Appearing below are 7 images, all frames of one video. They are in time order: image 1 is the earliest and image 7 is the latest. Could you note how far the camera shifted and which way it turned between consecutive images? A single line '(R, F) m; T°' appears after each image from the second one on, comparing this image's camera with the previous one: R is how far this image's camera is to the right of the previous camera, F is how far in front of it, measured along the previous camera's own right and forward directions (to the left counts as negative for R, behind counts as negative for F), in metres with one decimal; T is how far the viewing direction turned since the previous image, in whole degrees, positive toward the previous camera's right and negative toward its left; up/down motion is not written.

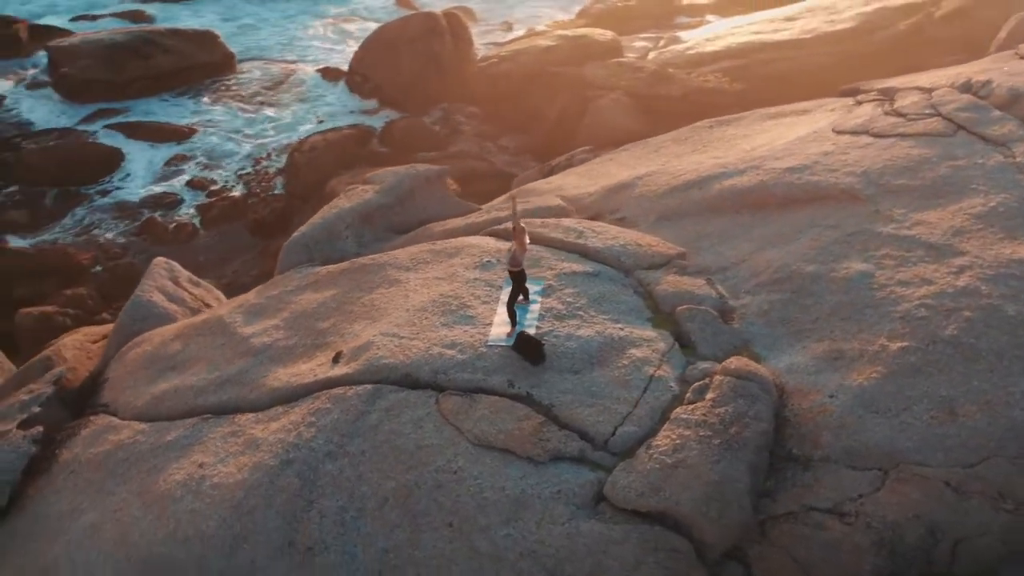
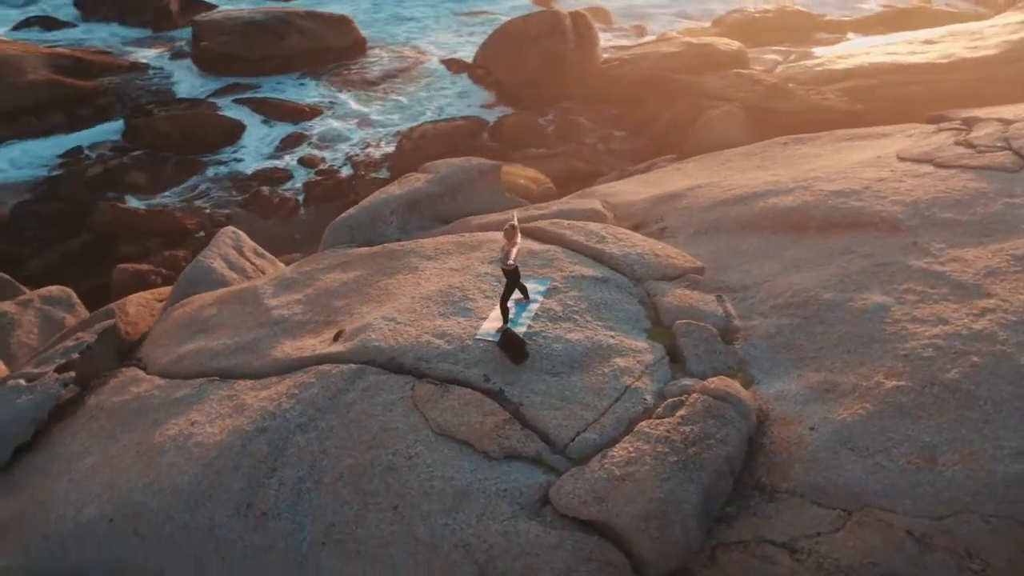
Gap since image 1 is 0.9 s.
(+0.9, 0.0) m; -9°
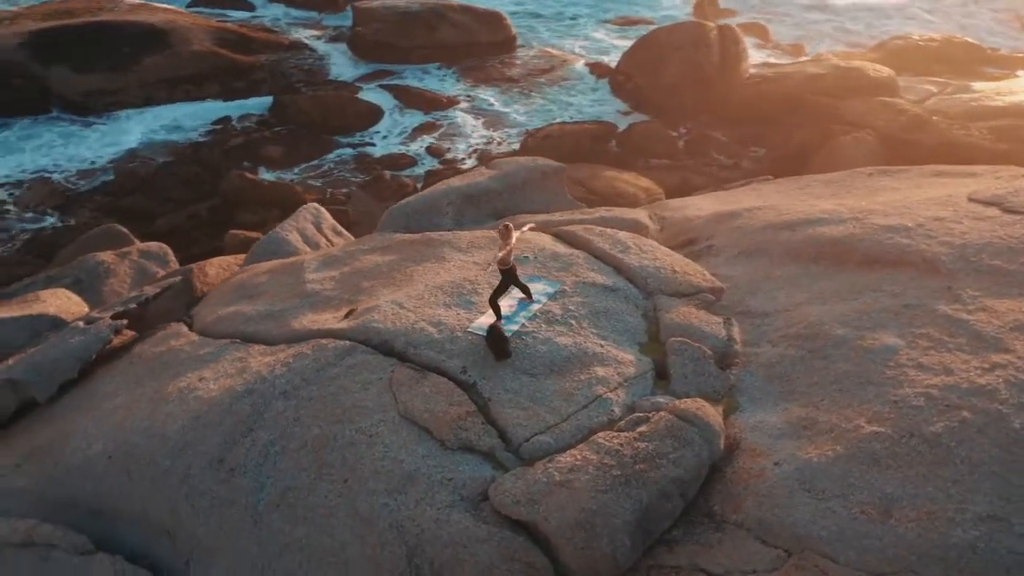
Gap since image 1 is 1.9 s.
(+1.0, 0.0) m; -10°
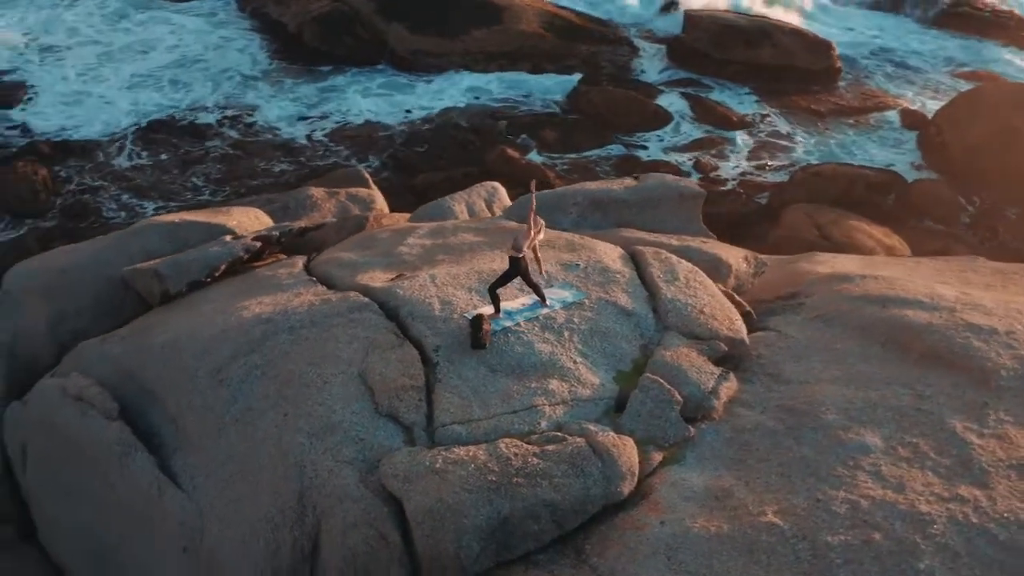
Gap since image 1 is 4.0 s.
(+2.0, +0.3) m; -21°
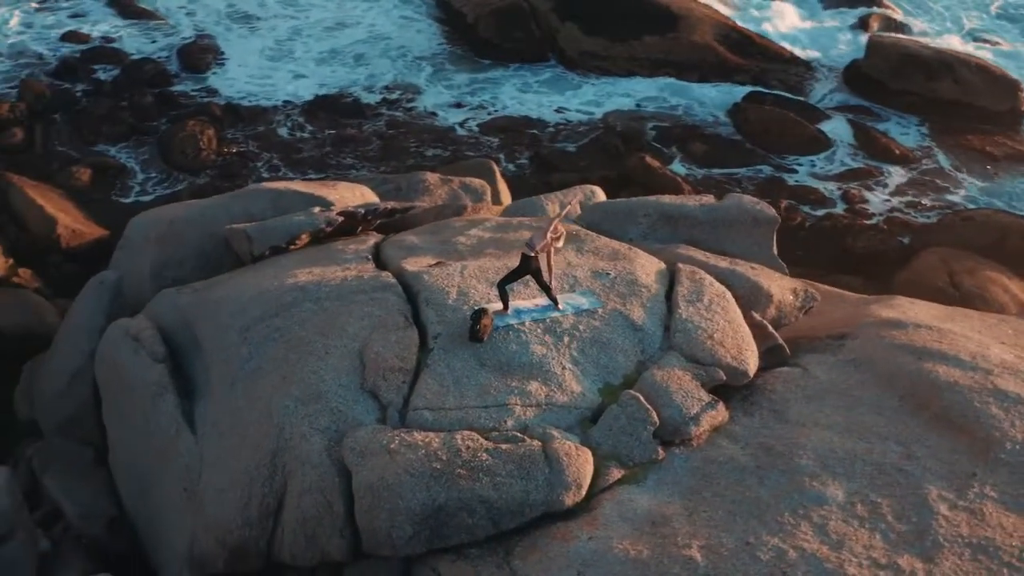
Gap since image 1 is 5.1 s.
(+1.1, +0.1) m; -11°
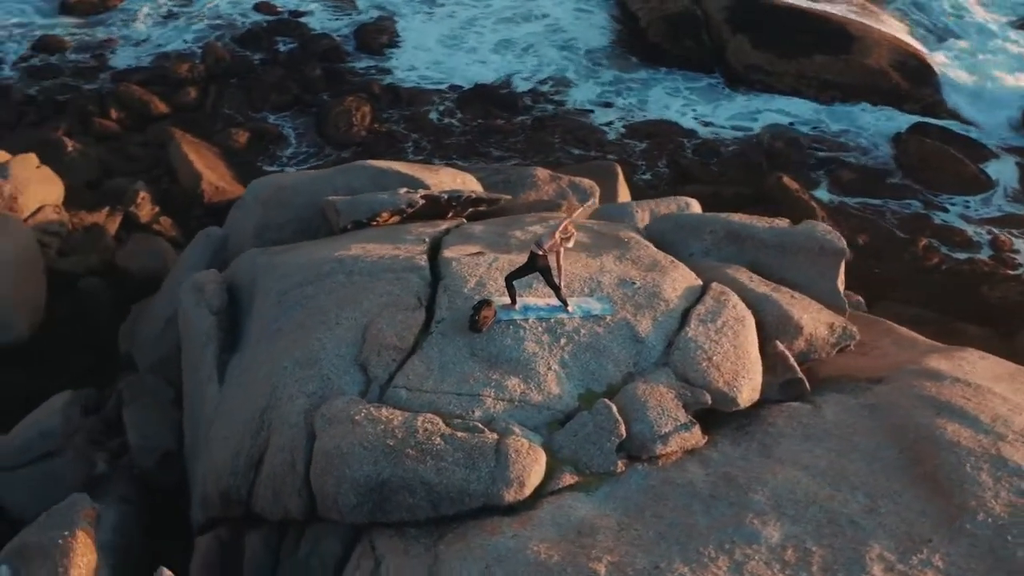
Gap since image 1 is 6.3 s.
(+1.0, +0.1) m; -11°
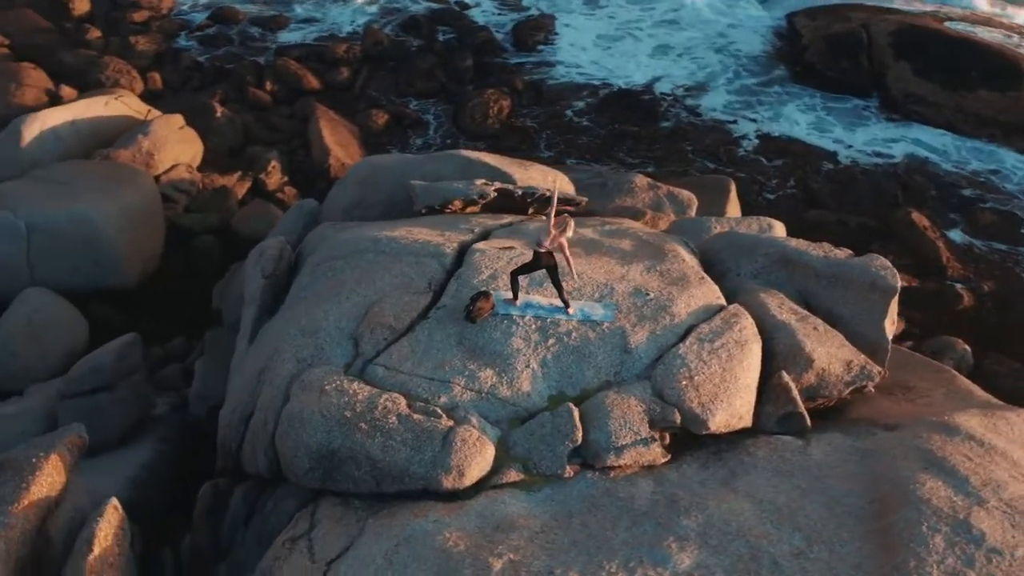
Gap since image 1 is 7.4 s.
(+1.0, +0.1) m; -10°
